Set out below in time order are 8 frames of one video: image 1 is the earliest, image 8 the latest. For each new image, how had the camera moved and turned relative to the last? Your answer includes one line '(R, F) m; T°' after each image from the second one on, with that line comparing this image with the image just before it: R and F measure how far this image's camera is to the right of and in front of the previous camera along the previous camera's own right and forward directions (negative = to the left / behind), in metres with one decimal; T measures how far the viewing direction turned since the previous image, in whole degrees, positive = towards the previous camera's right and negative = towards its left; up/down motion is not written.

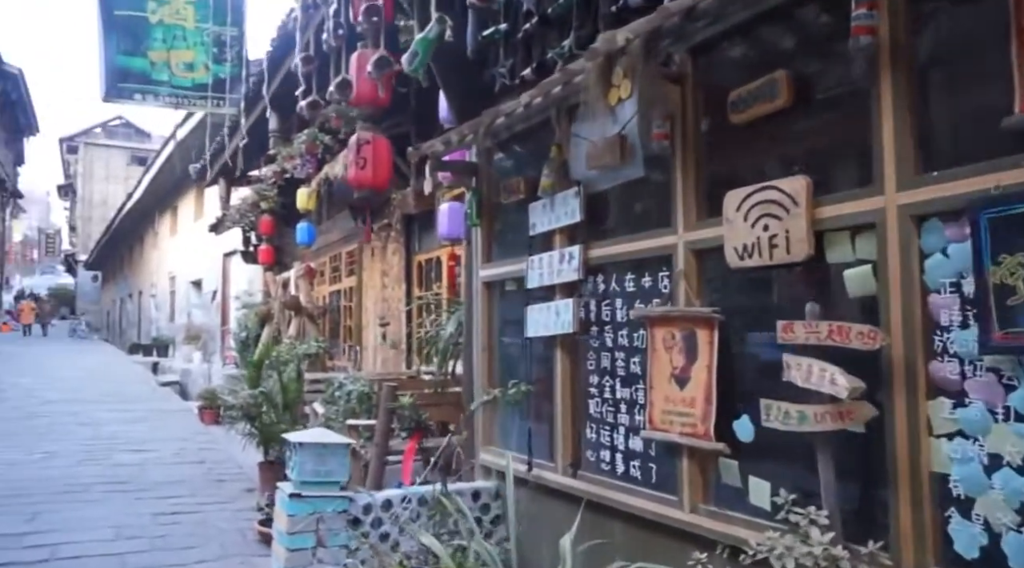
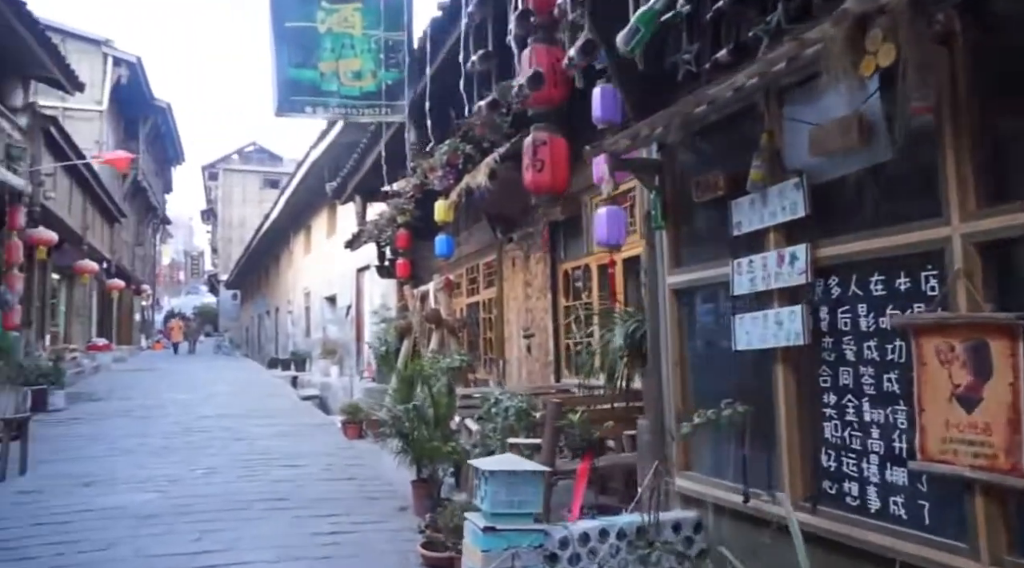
(-0.5, +0.4) m; -8°
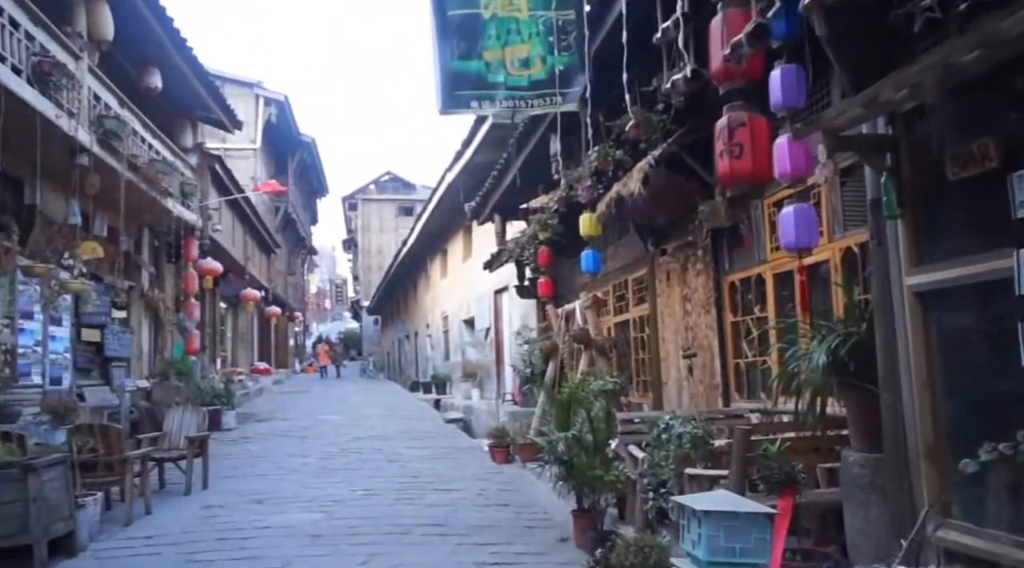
(-0.4, +0.7) m; -9°
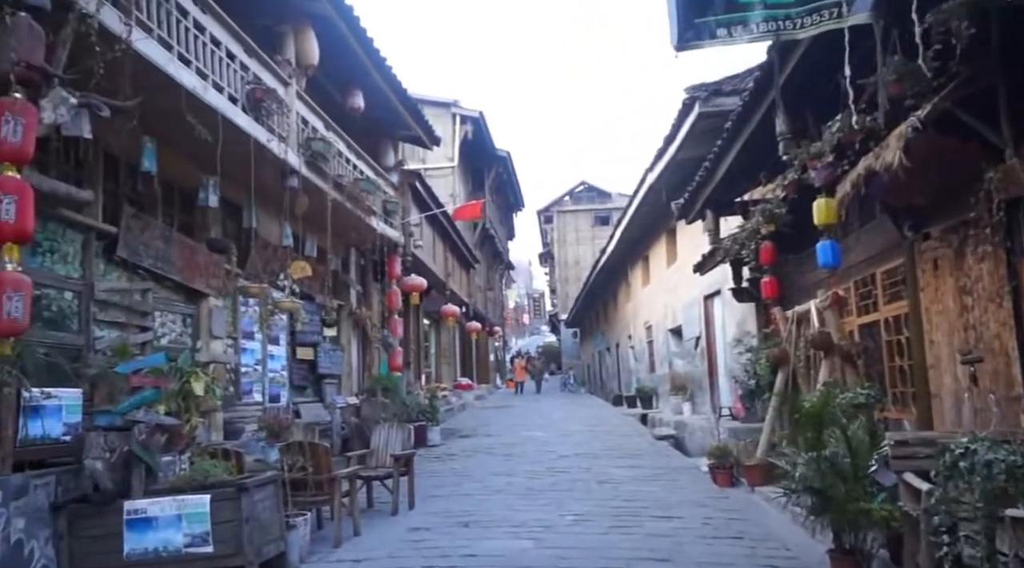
(-0.3, +1.1) m; -14°
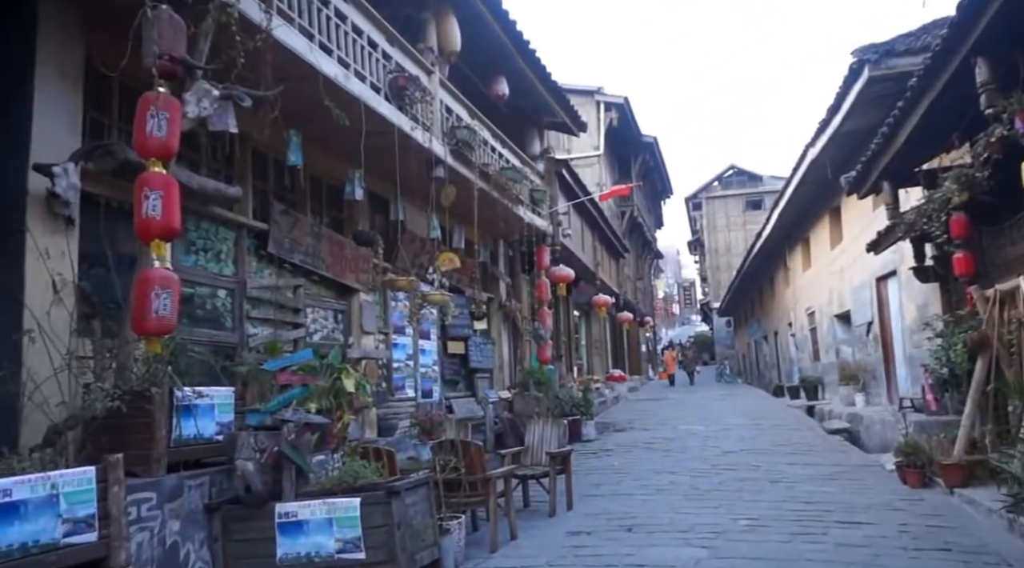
(-0.1, +0.5) m; -10°
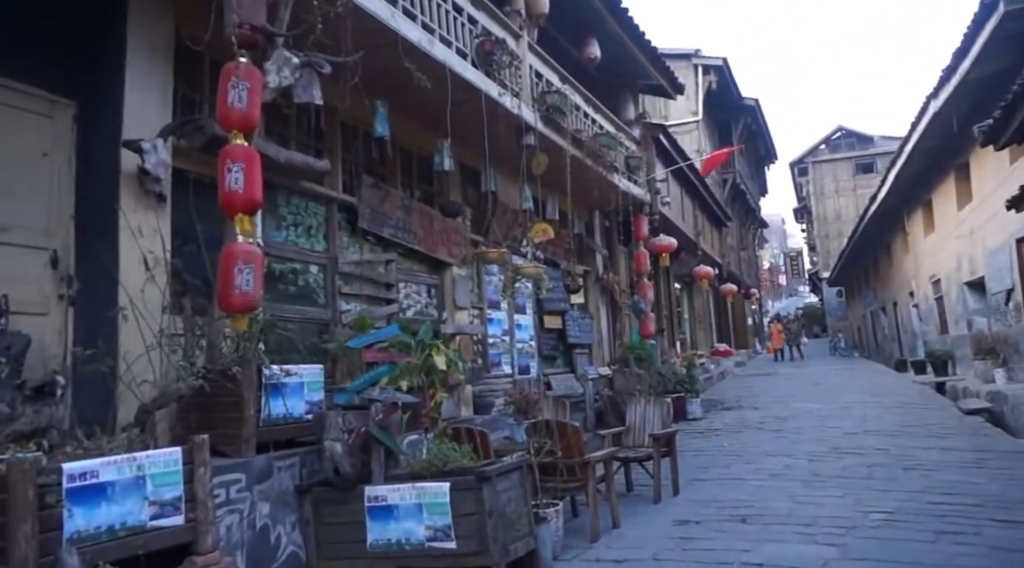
(0.0, +0.4) m; -7°
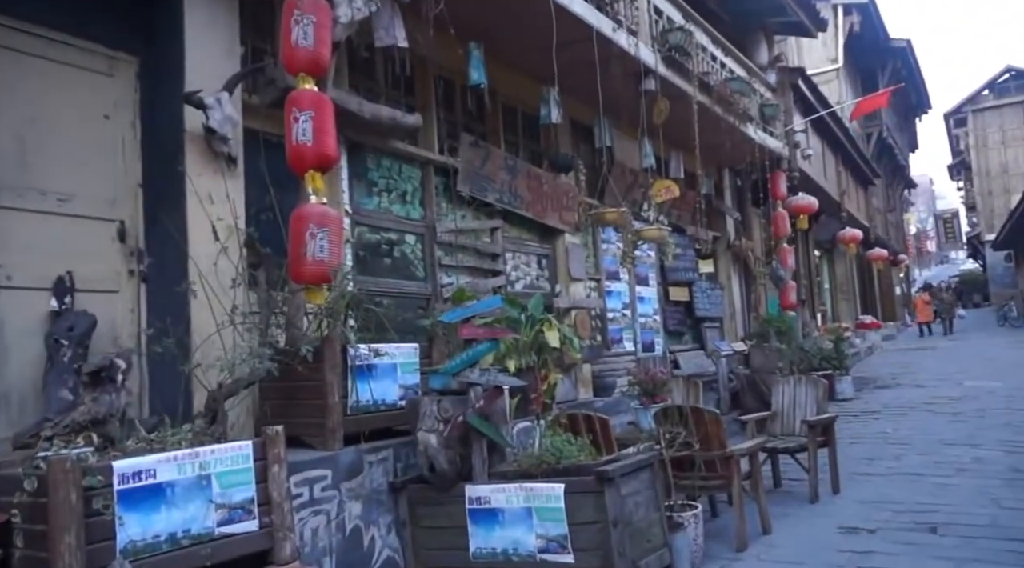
(0.0, +0.8) m; -8°
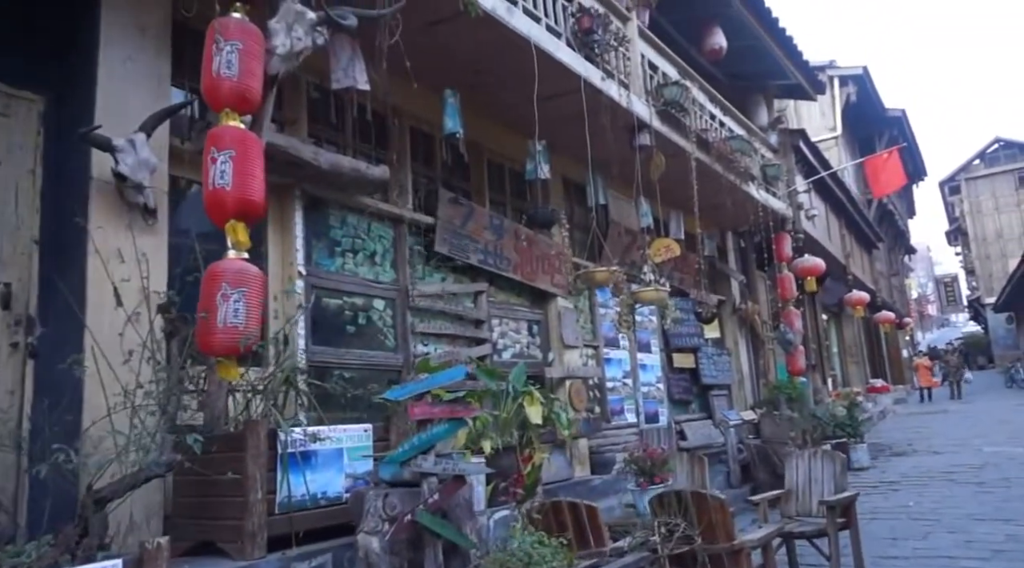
(+0.2, +0.6) m; -1°
